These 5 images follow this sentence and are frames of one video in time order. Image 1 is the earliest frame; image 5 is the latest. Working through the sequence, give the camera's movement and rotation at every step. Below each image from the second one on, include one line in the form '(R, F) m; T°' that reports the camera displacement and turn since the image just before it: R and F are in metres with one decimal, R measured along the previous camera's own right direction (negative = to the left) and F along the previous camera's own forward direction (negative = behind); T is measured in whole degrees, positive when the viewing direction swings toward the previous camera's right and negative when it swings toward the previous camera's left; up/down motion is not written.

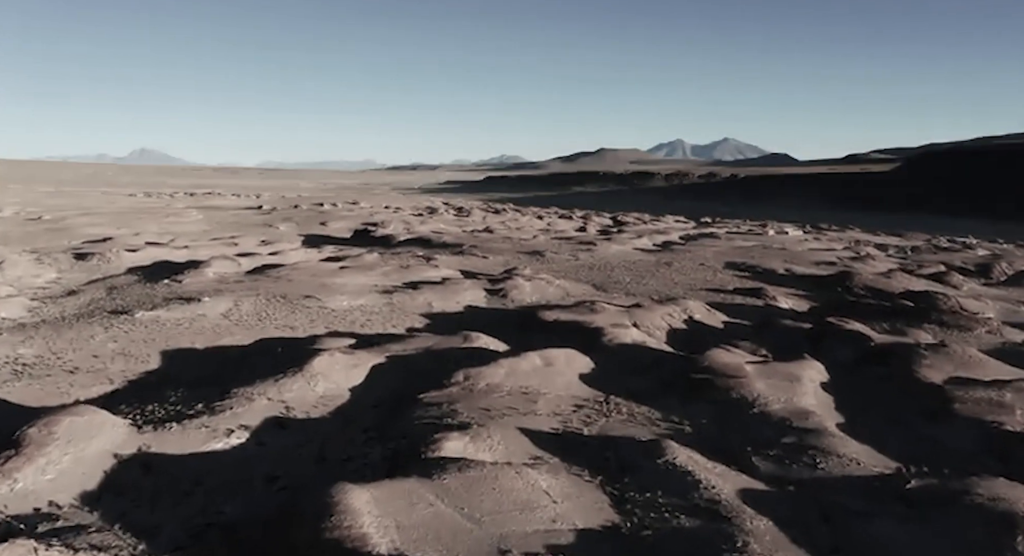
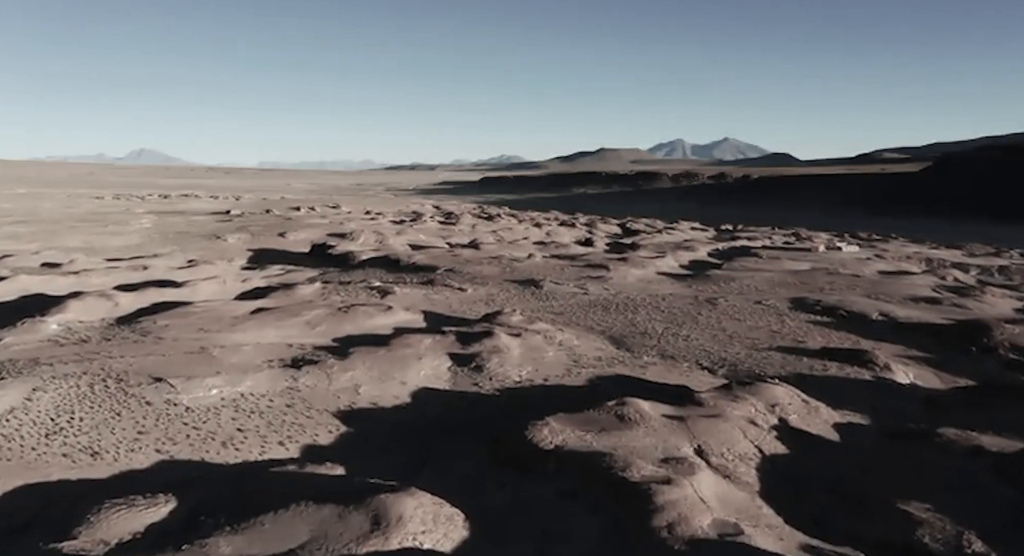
(+0.2, +3.2) m; 0°
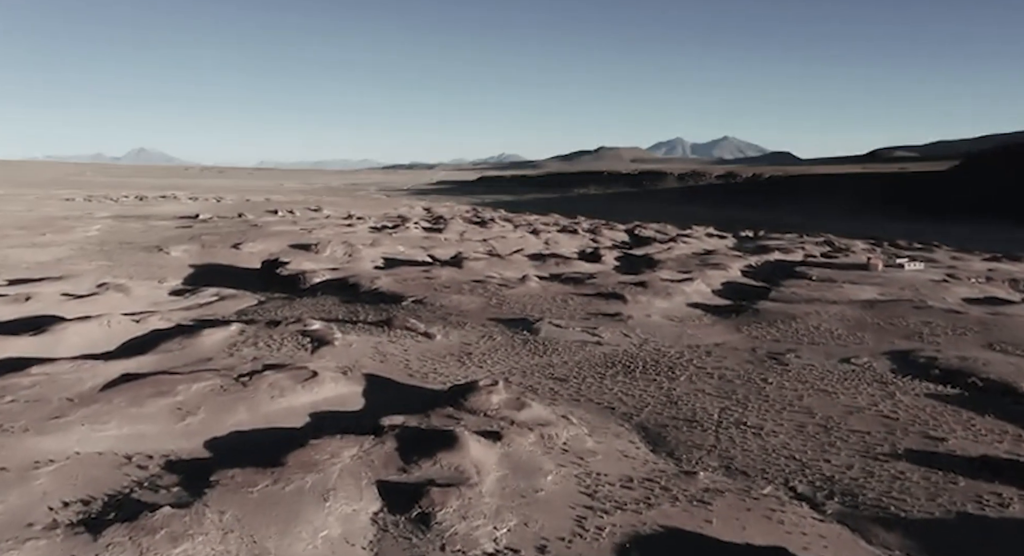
(+0.1, +2.5) m; 0°
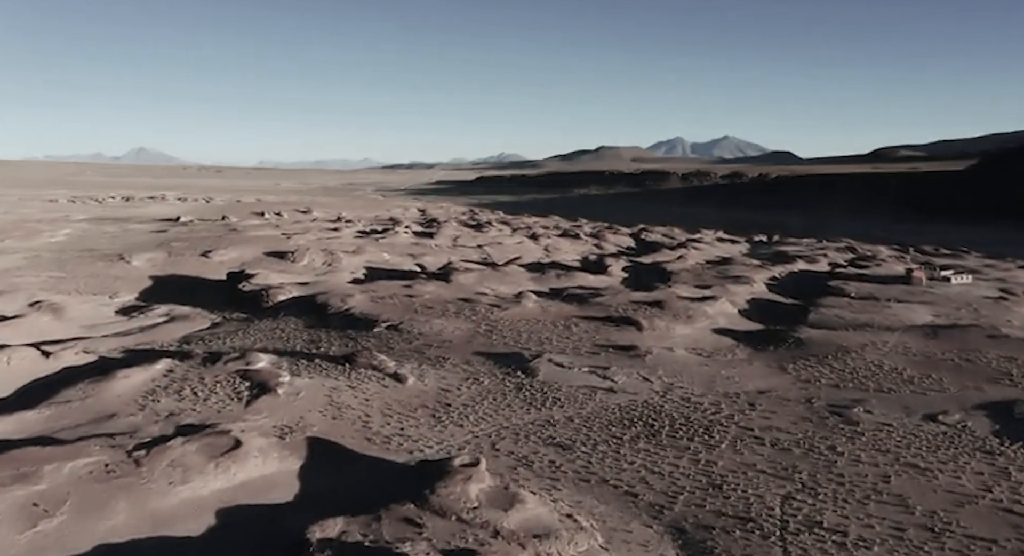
(+0.1, +1.4) m; 0°
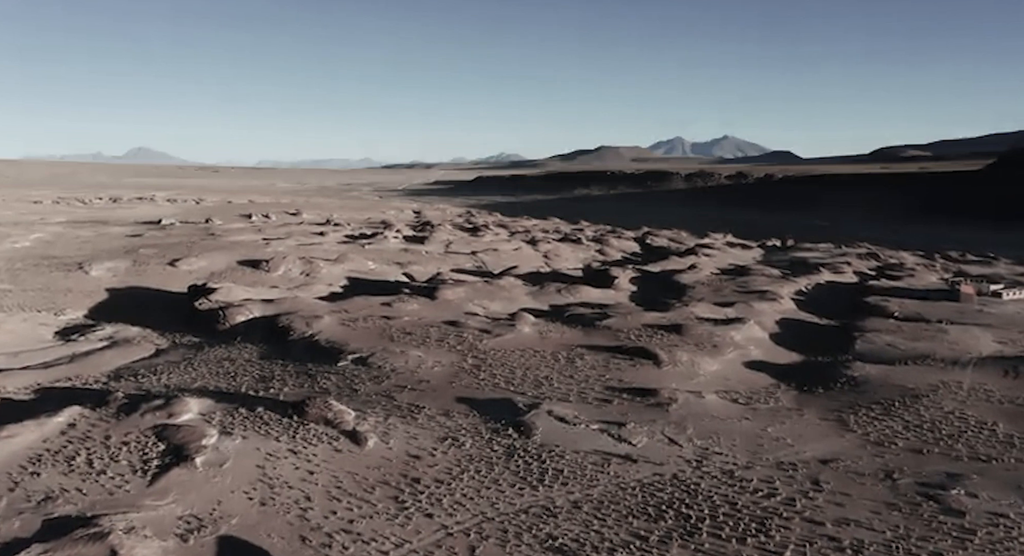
(+0.1, +1.2) m; 0°
